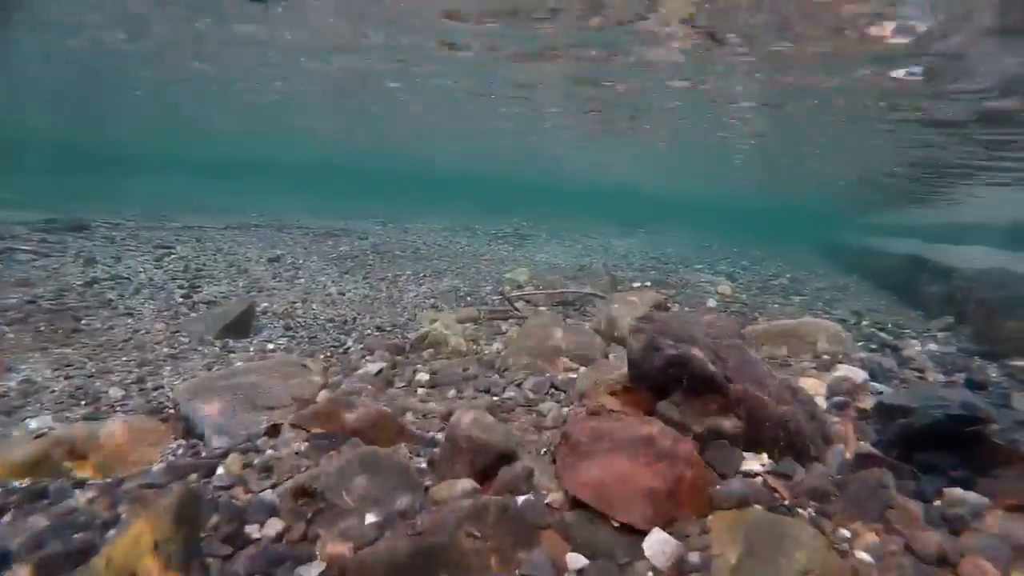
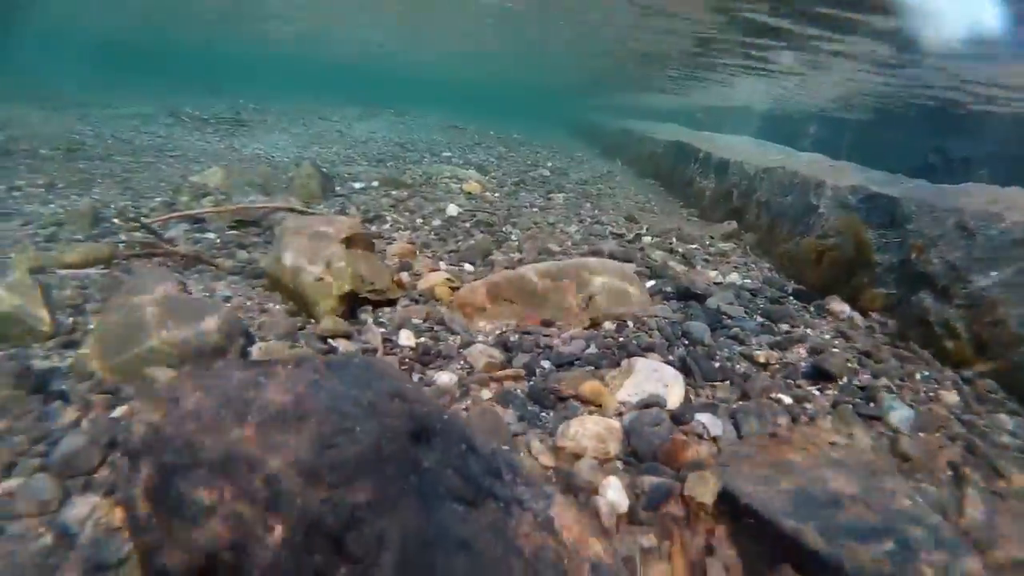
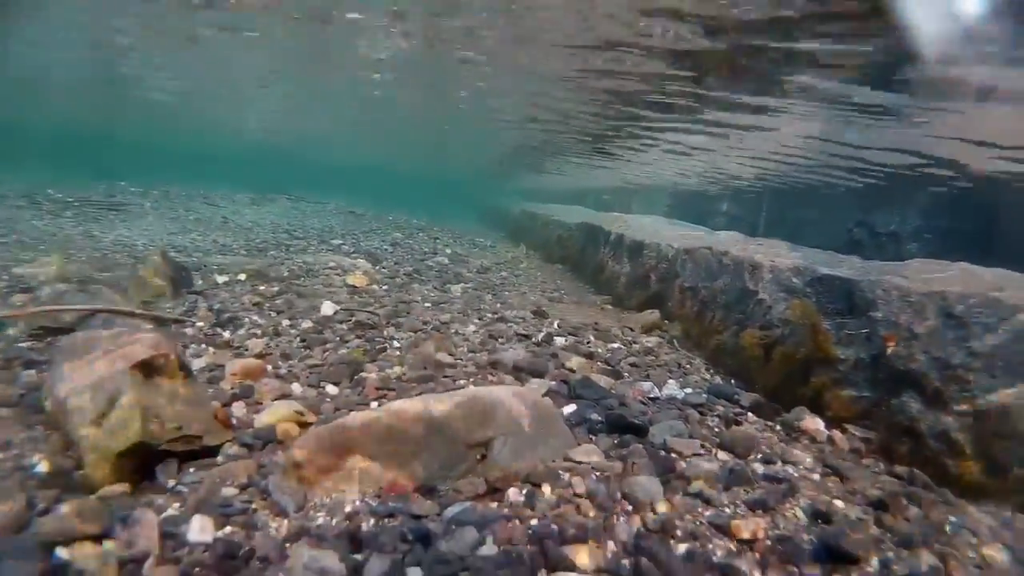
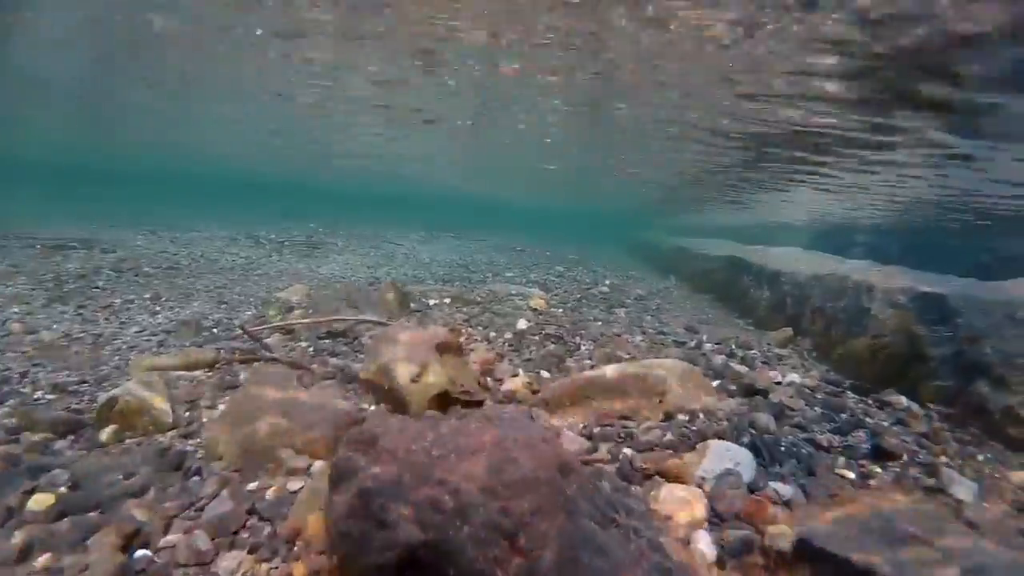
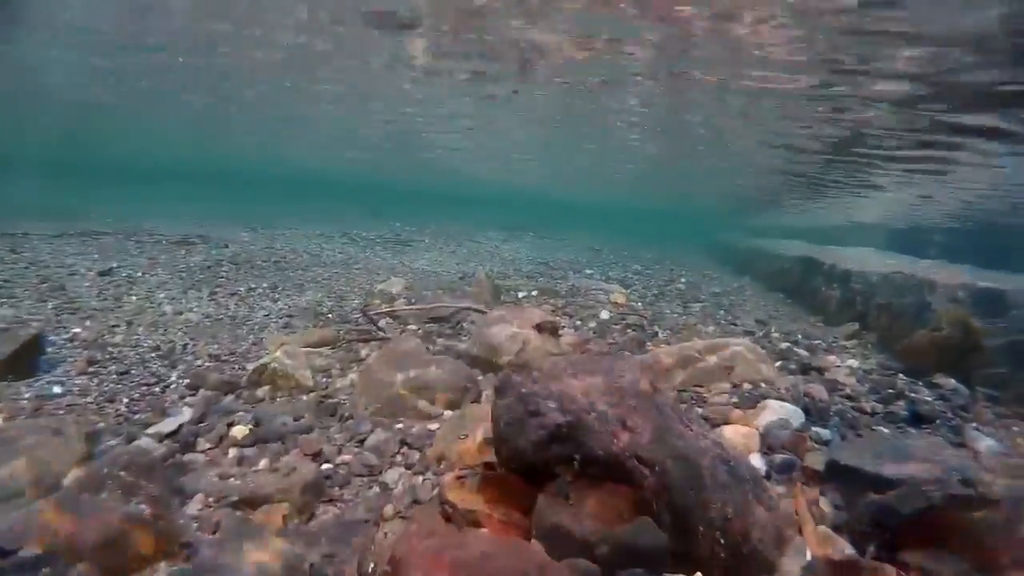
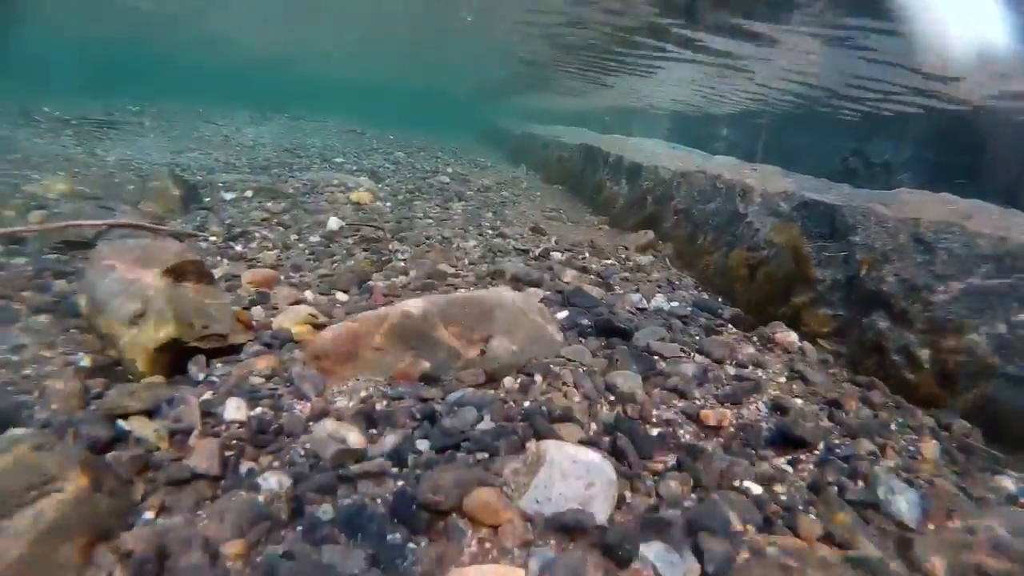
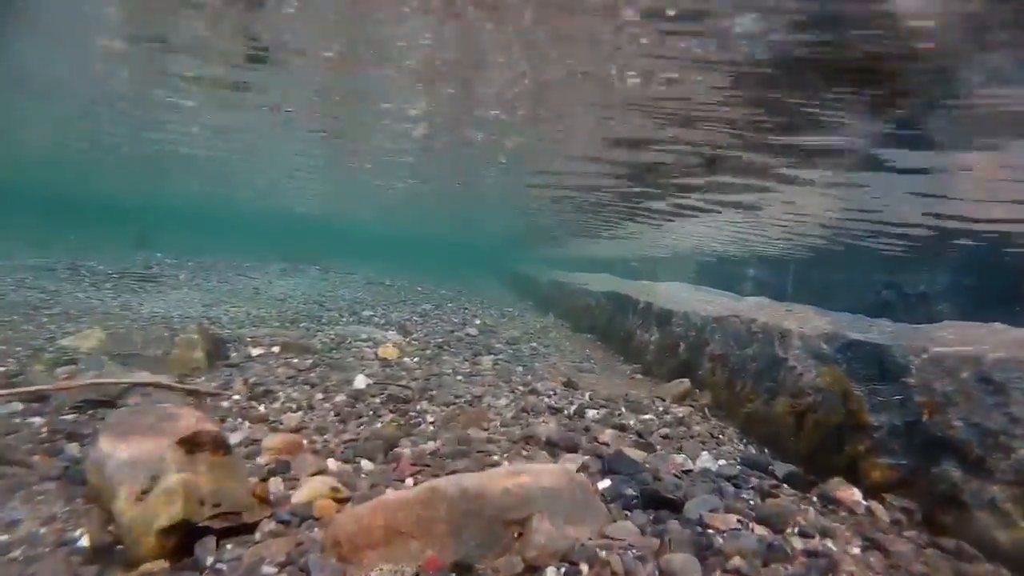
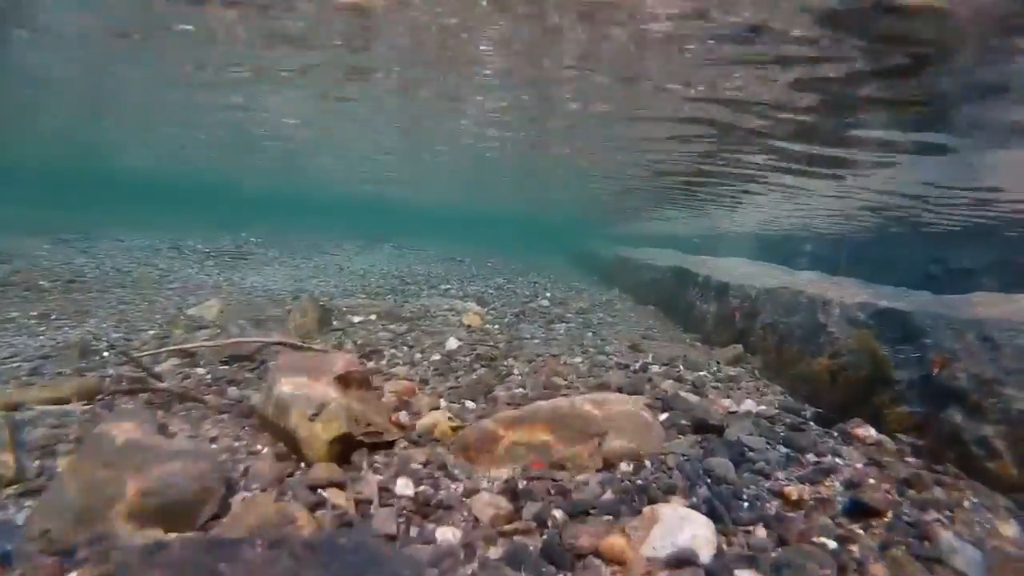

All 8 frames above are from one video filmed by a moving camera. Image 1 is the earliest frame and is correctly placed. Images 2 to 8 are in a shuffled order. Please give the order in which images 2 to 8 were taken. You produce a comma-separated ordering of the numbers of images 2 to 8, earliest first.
5, 4, 8, 7, 3, 6, 2
